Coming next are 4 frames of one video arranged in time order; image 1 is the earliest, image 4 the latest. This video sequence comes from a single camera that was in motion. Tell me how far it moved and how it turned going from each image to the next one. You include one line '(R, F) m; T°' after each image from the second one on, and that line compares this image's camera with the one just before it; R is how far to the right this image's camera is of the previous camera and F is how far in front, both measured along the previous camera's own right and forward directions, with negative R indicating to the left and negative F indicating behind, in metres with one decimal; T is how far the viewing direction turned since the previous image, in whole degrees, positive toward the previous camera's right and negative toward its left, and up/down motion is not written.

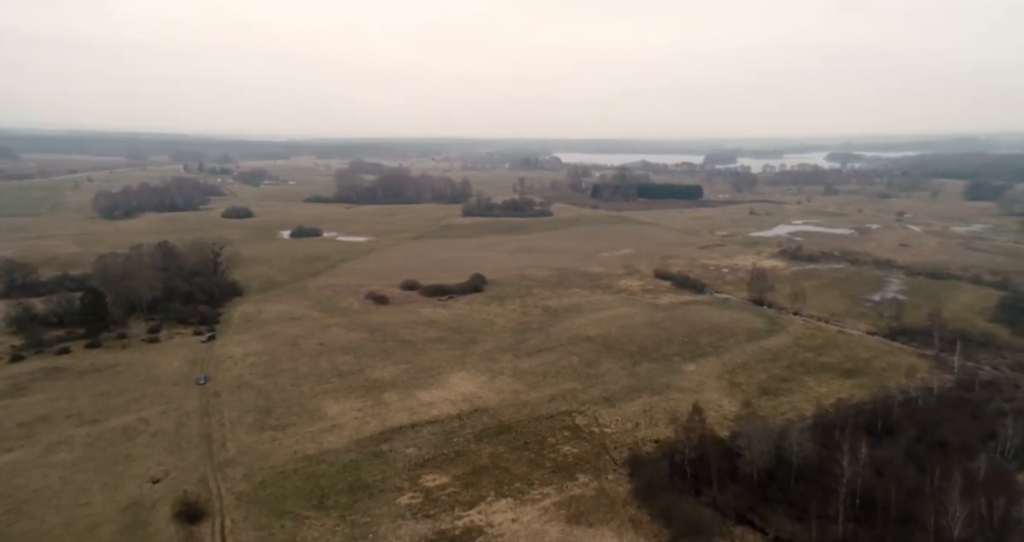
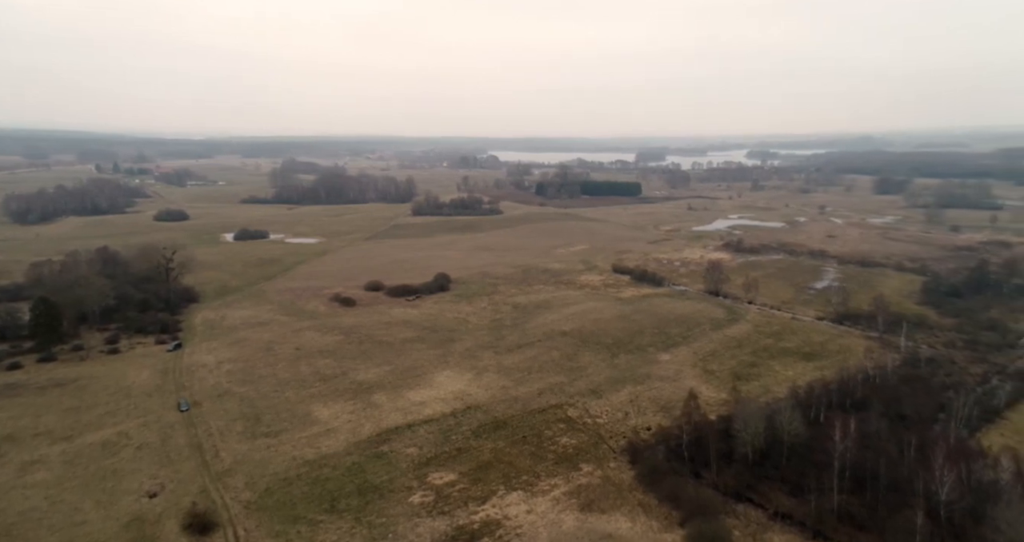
(-2.5, -0.3) m; +6°
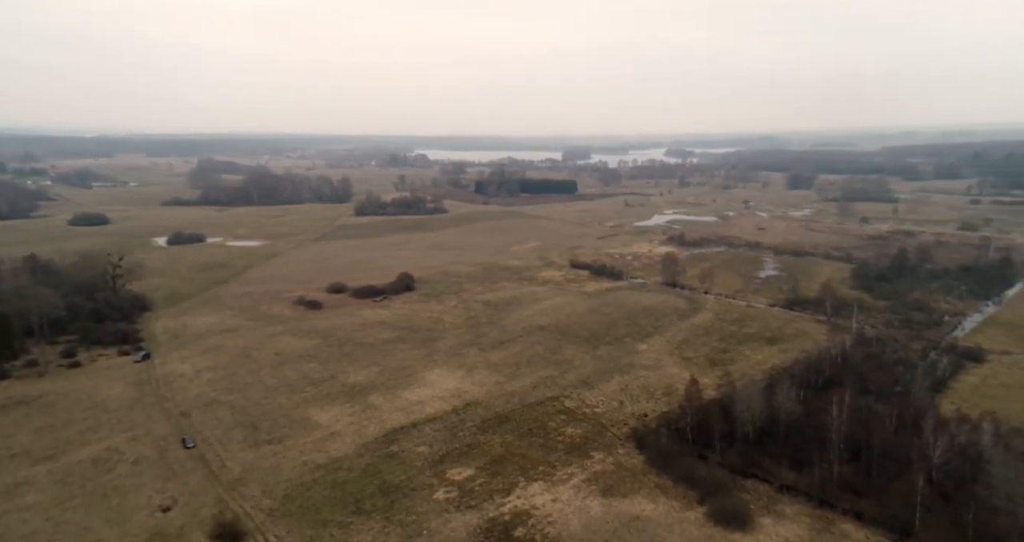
(-3.3, -0.3) m; +7°
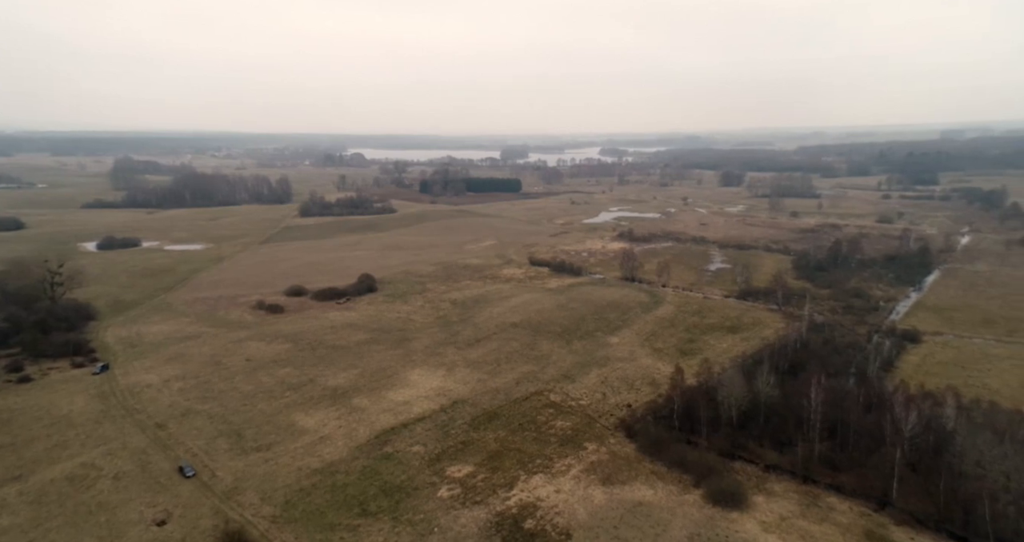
(-2.2, -0.1) m; +6°
